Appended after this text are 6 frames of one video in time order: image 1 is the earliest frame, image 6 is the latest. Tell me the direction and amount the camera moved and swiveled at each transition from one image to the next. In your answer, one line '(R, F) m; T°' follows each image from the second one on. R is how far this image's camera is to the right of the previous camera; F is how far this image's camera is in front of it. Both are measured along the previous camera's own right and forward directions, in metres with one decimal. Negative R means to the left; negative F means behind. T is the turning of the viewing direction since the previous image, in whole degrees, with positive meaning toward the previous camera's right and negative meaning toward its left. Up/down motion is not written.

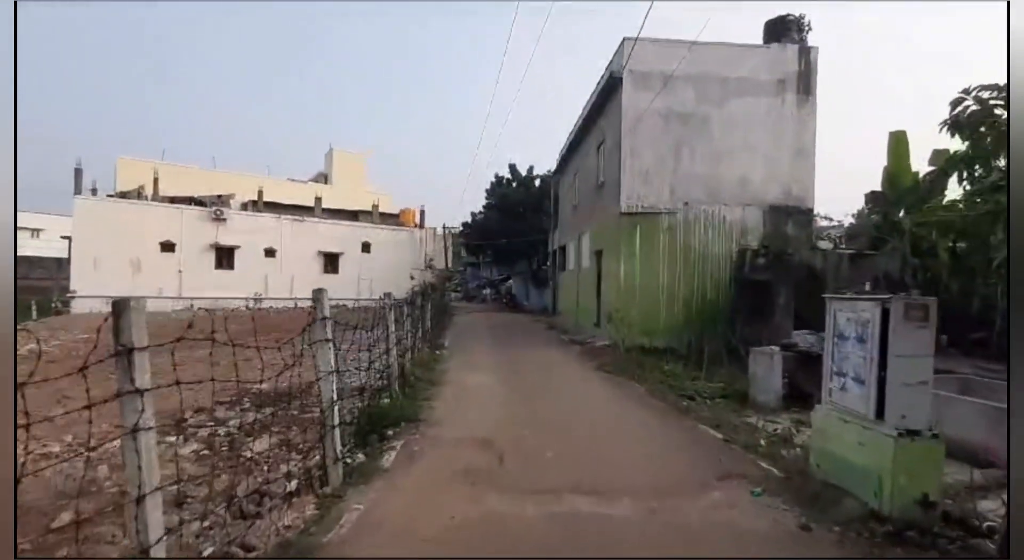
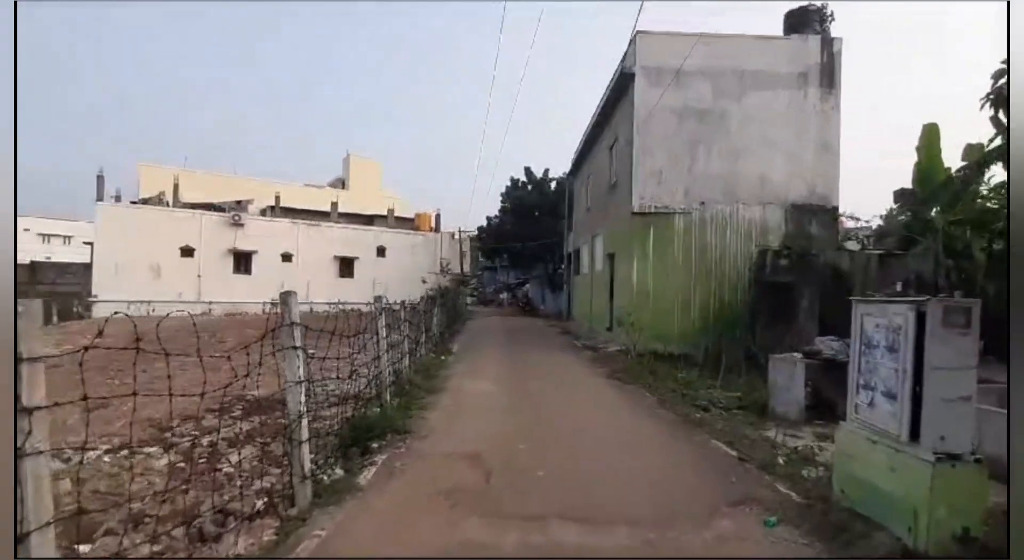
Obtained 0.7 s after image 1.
(+0.2, +0.5) m; -2°
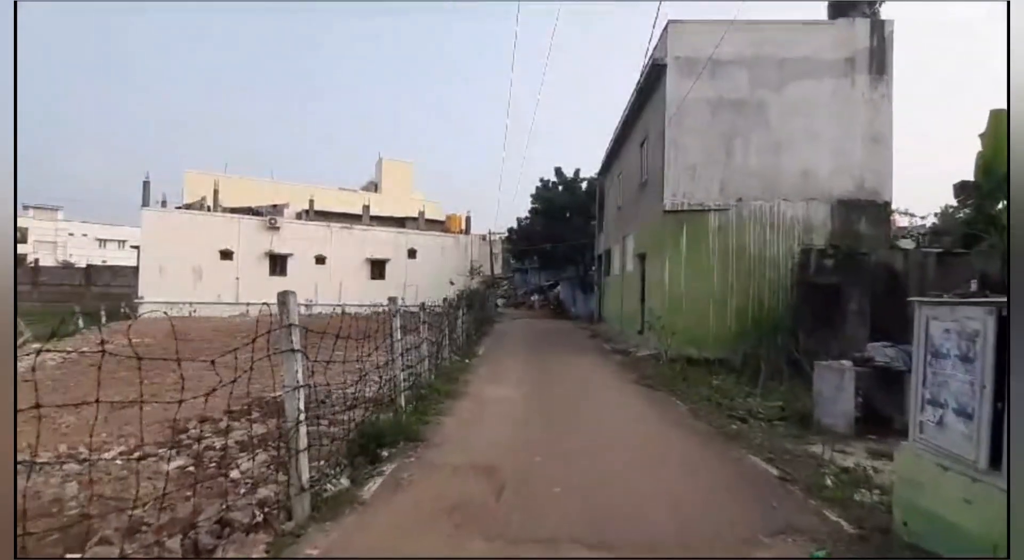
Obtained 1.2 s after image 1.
(+0.1, +0.5) m; -3°
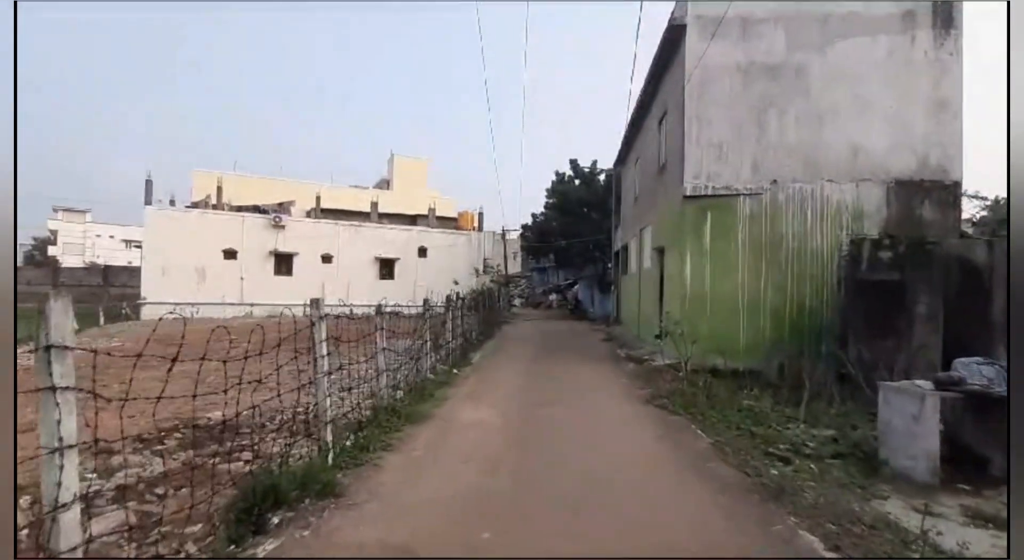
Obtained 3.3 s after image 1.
(+0.4, +1.7) m; -2°
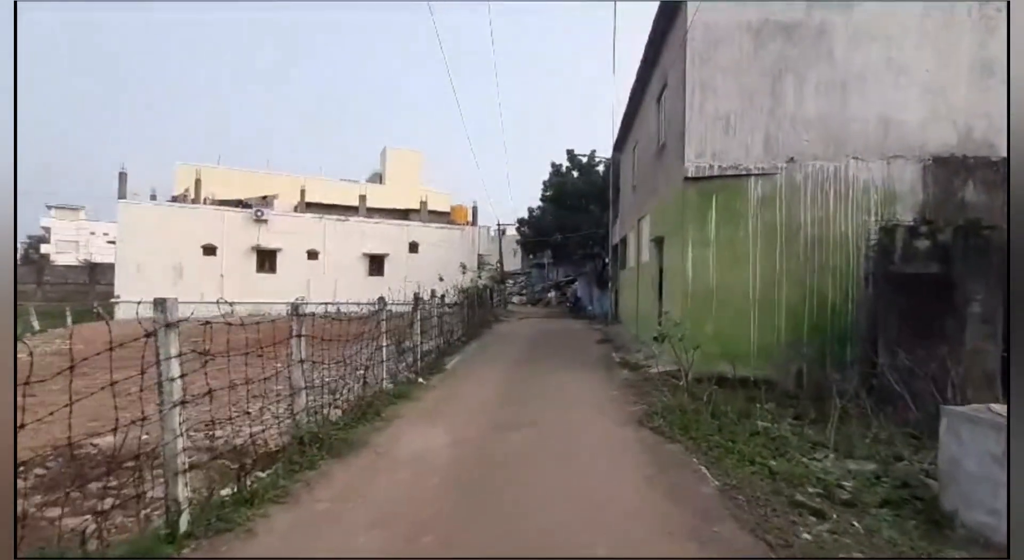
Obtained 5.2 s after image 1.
(+0.4, +1.4) m; 0°
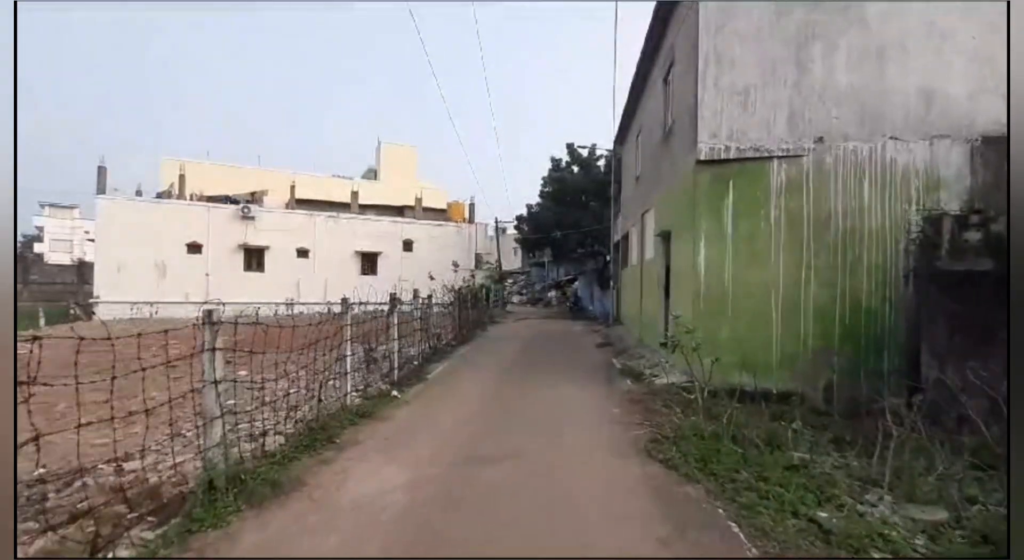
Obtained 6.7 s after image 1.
(+0.2, +1.1) m; 0°
